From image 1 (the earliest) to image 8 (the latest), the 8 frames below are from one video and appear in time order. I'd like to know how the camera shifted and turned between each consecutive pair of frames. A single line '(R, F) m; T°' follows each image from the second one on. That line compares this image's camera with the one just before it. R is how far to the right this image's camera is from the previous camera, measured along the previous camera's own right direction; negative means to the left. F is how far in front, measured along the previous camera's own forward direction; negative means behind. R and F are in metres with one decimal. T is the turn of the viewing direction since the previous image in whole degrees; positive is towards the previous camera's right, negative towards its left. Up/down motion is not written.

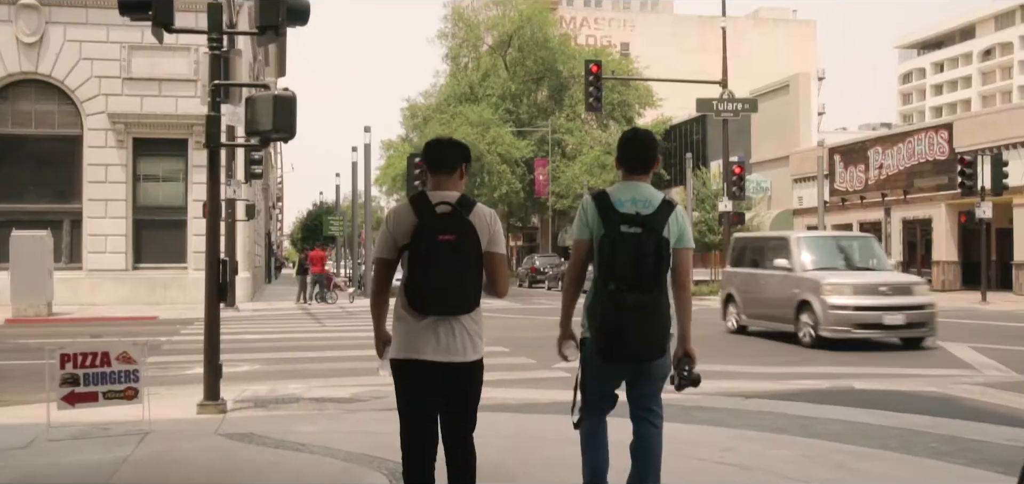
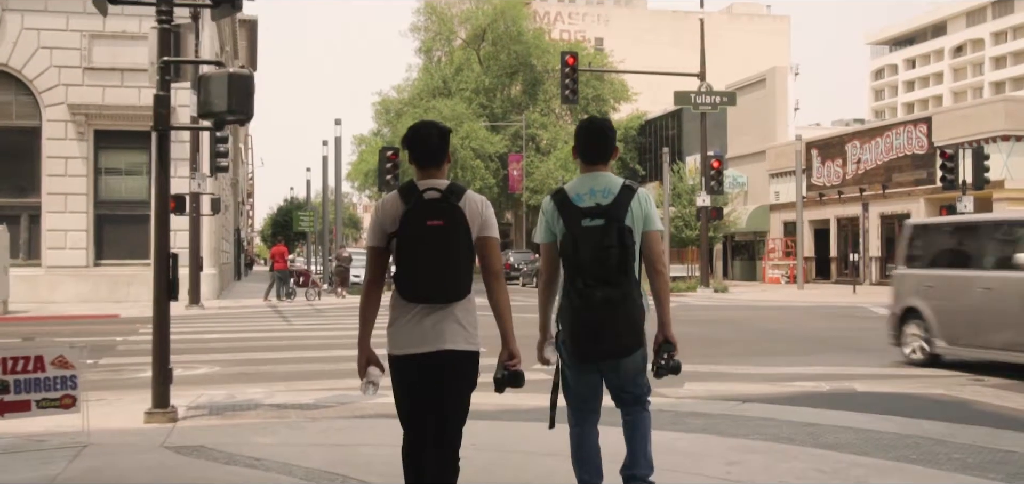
(0.0, +0.7) m; +1°
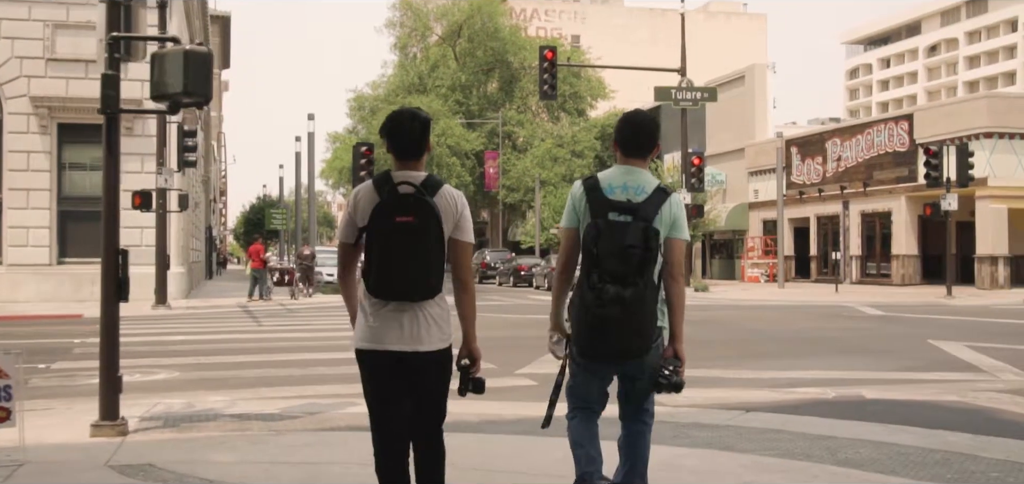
(-0.1, +0.7) m; +1°
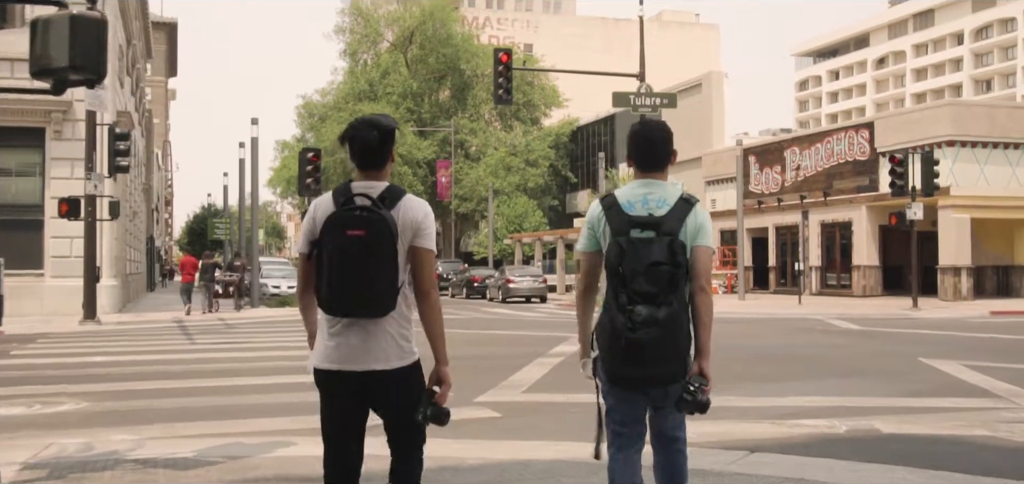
(-0.1, +1.2) m; +3°
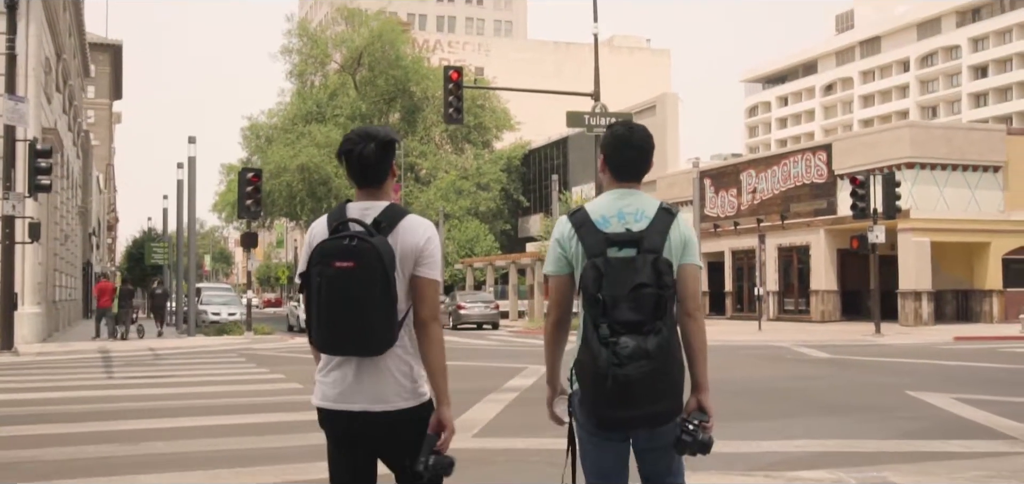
(0.0, +1.2) m; +3°
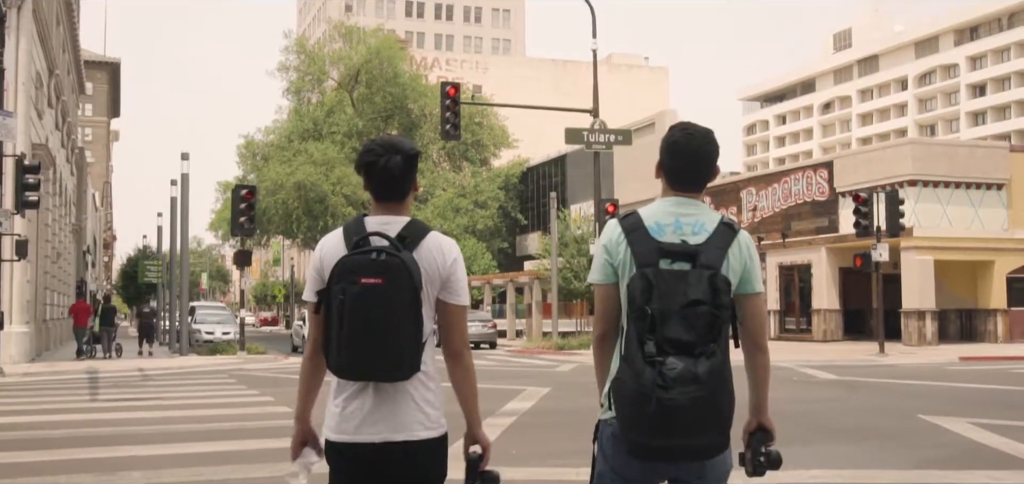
(0.0, +0.4) m; 0°
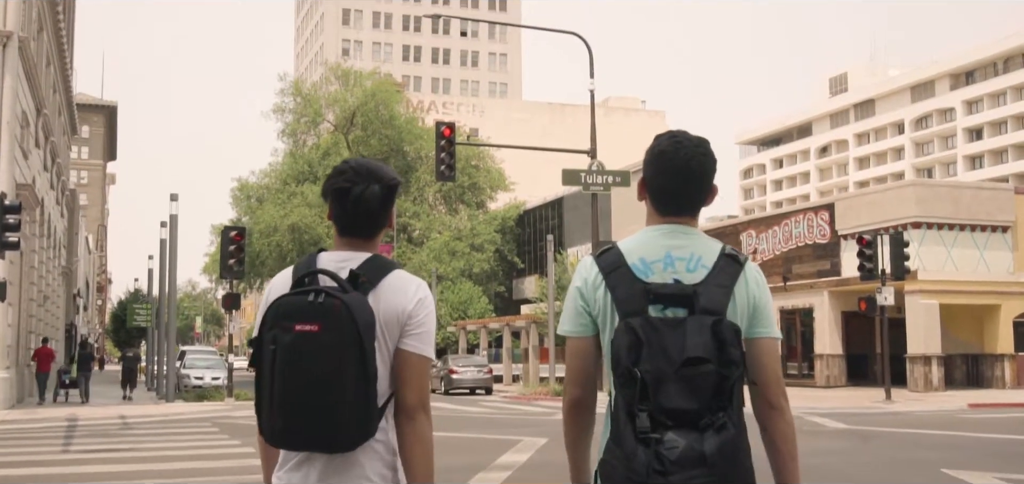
(0.0, +0.7) m; 0°
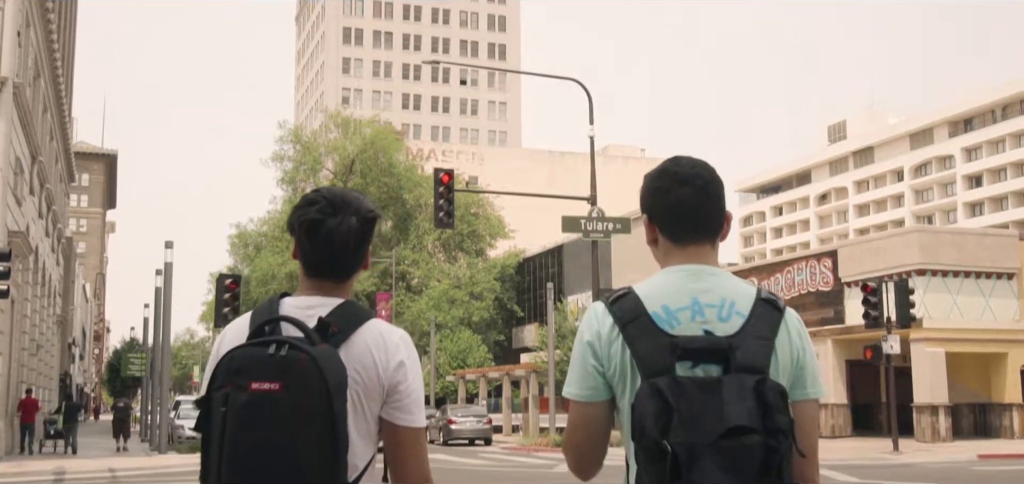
(0.0, +0.4) m; 0°
